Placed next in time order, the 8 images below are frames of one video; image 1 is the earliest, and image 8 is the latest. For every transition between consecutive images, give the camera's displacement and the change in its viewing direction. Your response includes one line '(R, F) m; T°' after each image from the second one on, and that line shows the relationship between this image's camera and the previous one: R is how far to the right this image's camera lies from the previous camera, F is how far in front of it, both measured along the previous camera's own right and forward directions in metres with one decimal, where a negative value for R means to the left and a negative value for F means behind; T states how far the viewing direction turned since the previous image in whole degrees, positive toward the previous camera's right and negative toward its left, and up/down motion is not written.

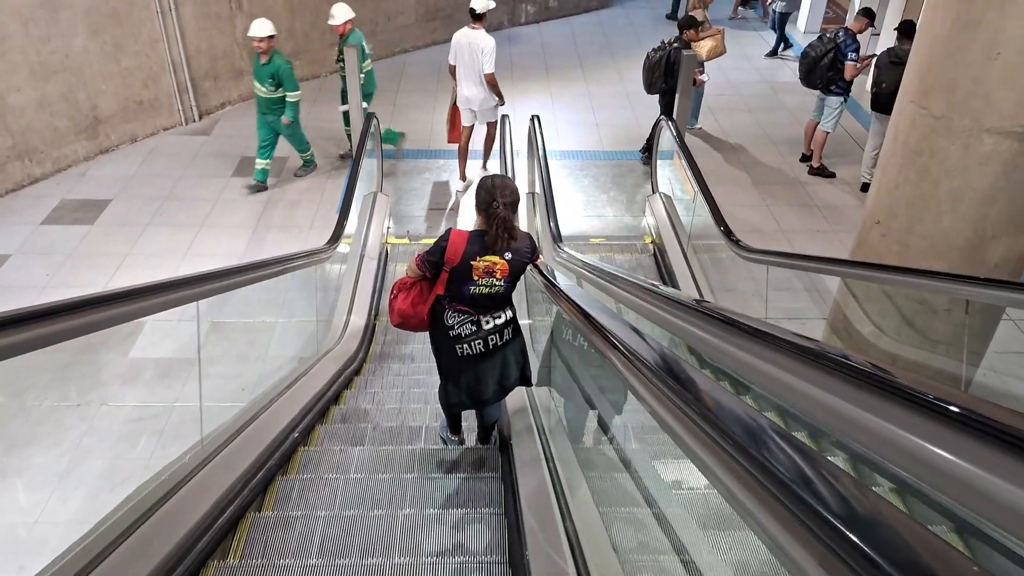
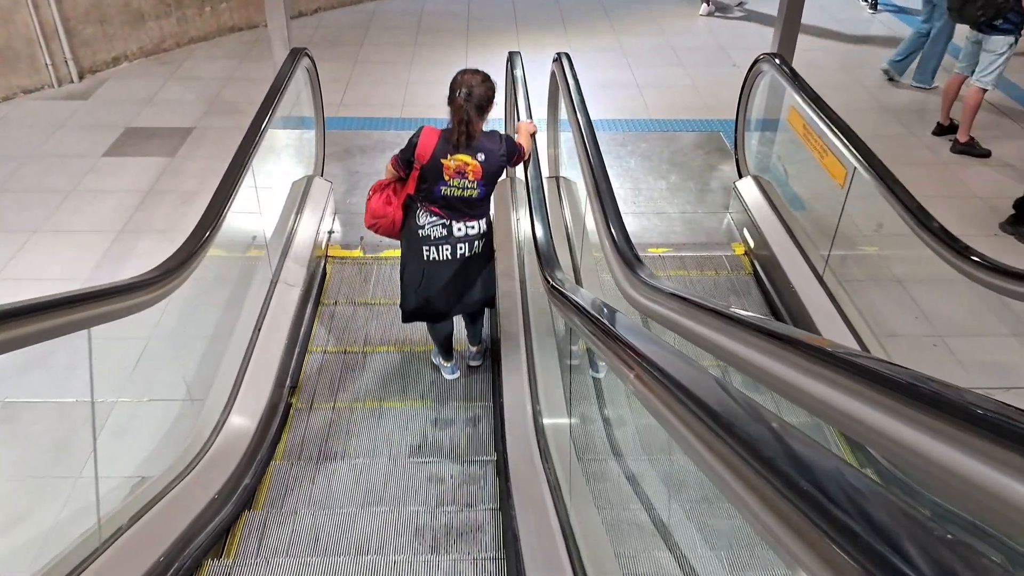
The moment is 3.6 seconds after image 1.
(-0.1, +2.4) m; 0°
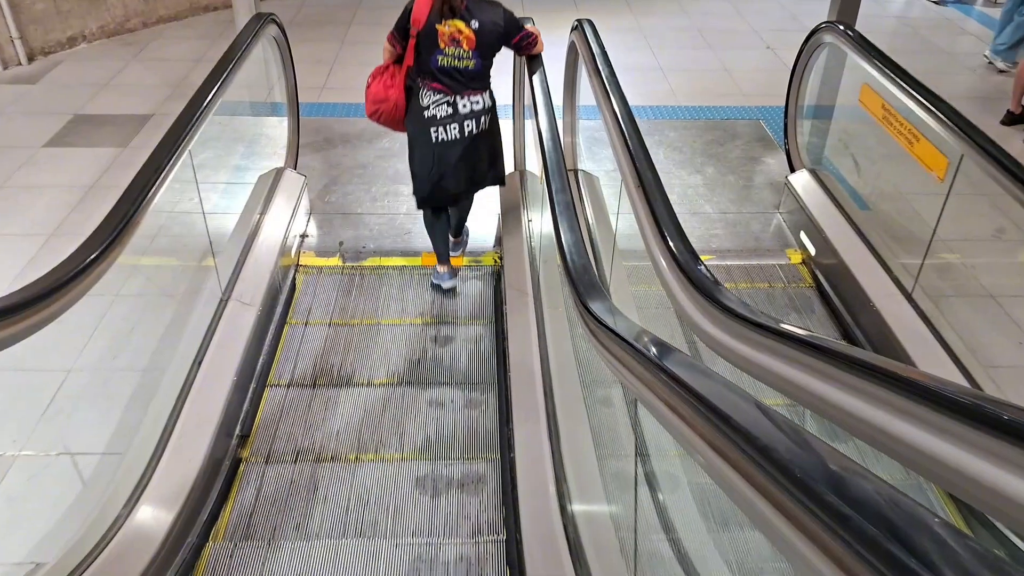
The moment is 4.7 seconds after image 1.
(0.0, +0.7) m; 0°
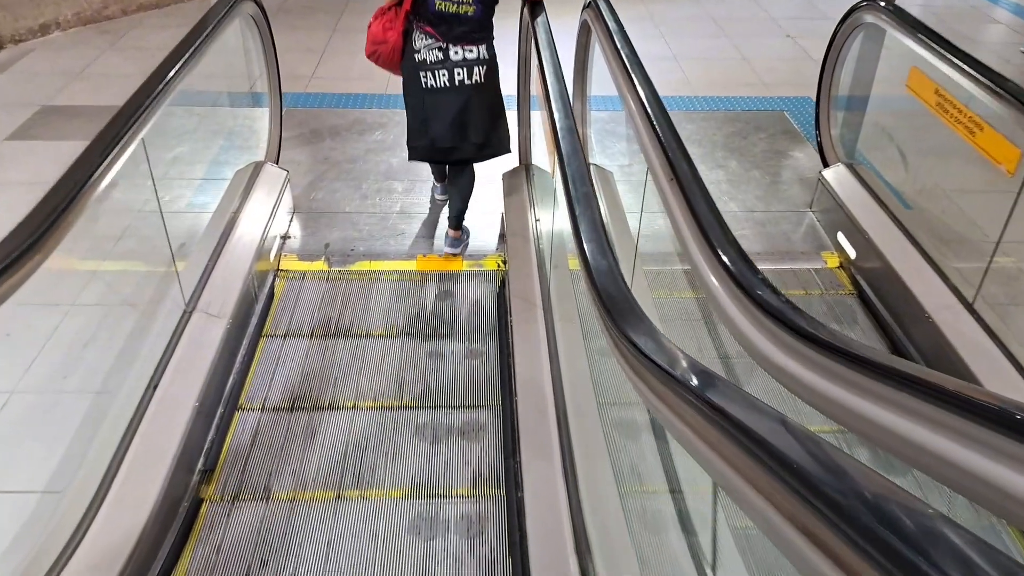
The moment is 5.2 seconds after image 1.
(0.0, +0.3) m; 0°
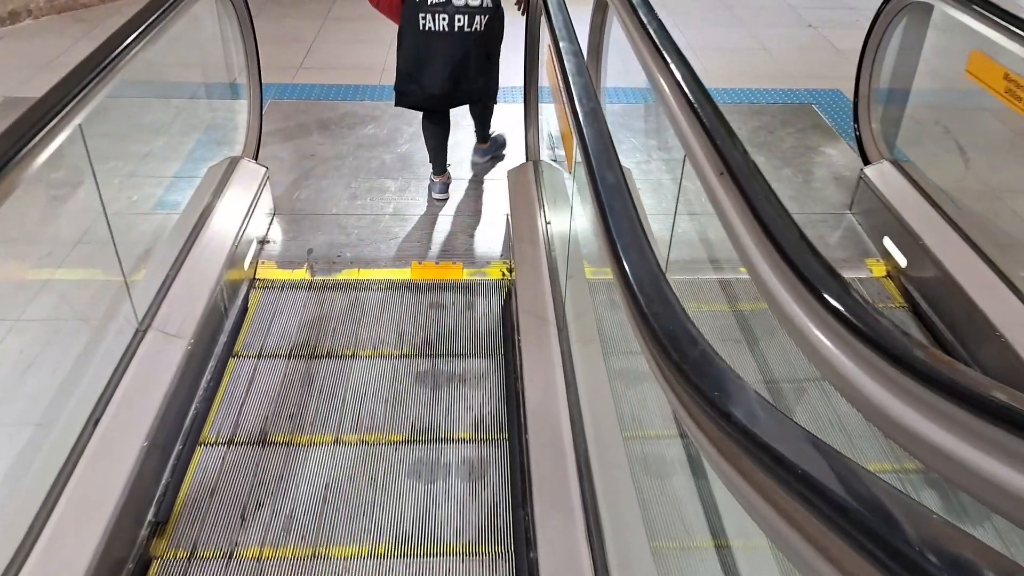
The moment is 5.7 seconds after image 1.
(0.0, +0.3) m; 0°
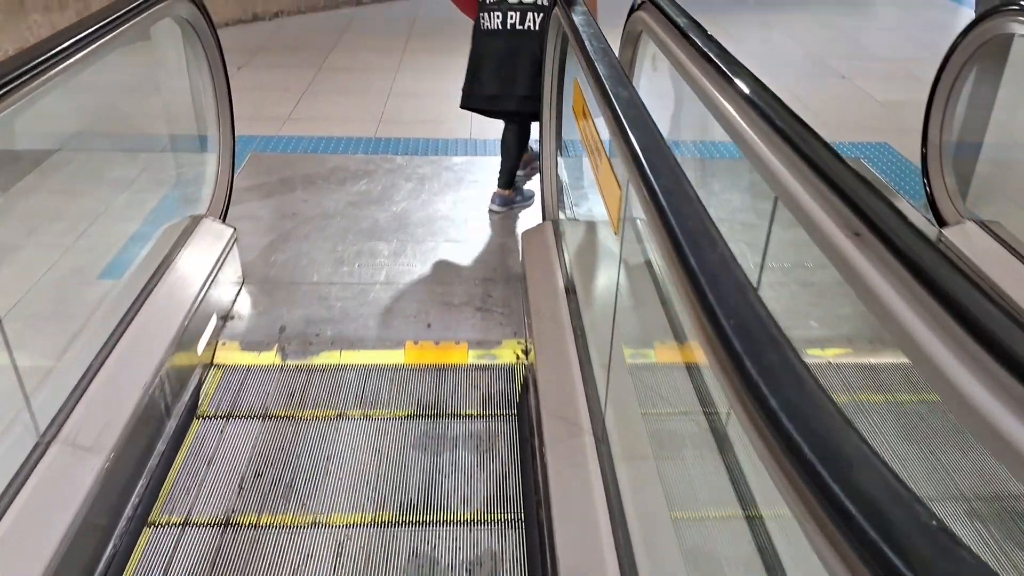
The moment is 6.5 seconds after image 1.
(0.0, +0.5) m; 0°
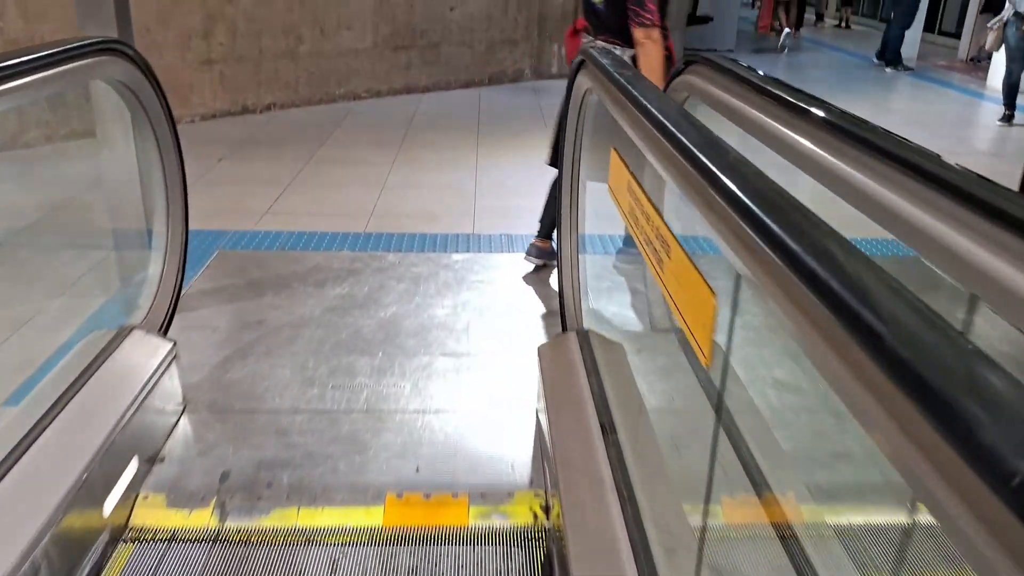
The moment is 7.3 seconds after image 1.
(0.0, +0.5) m; 0°
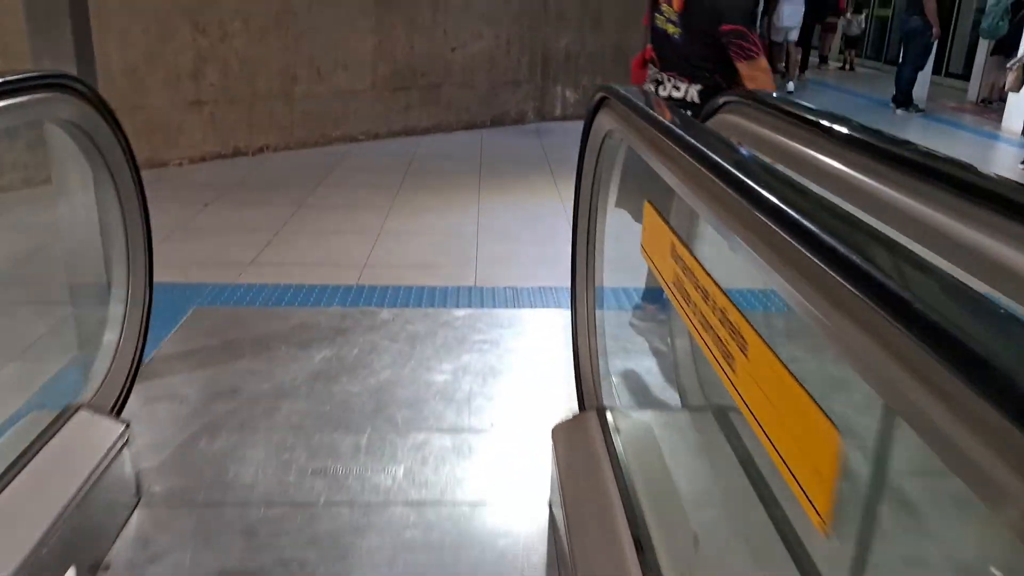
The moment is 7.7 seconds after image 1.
(0.0, +0.3) m; 0°
